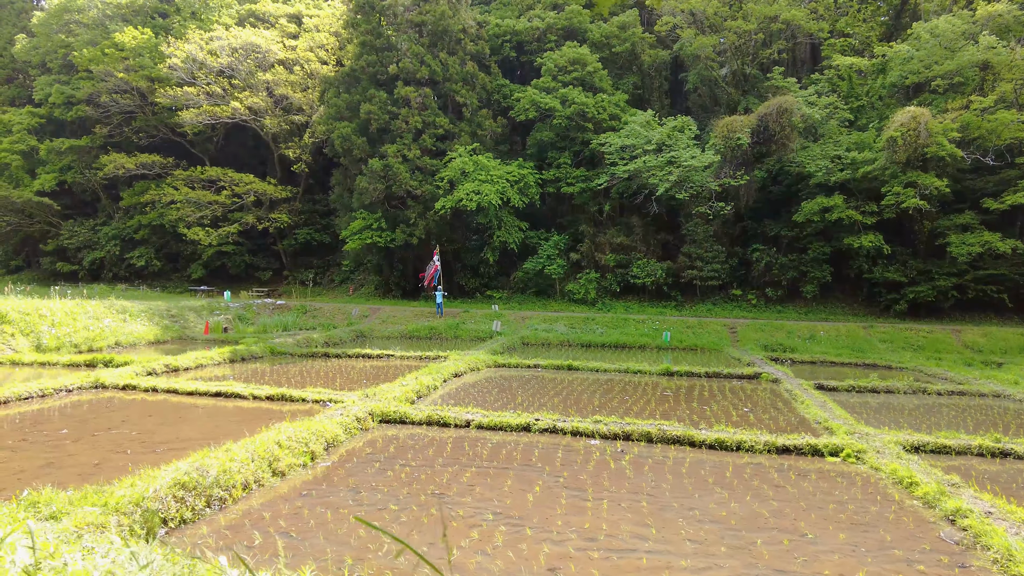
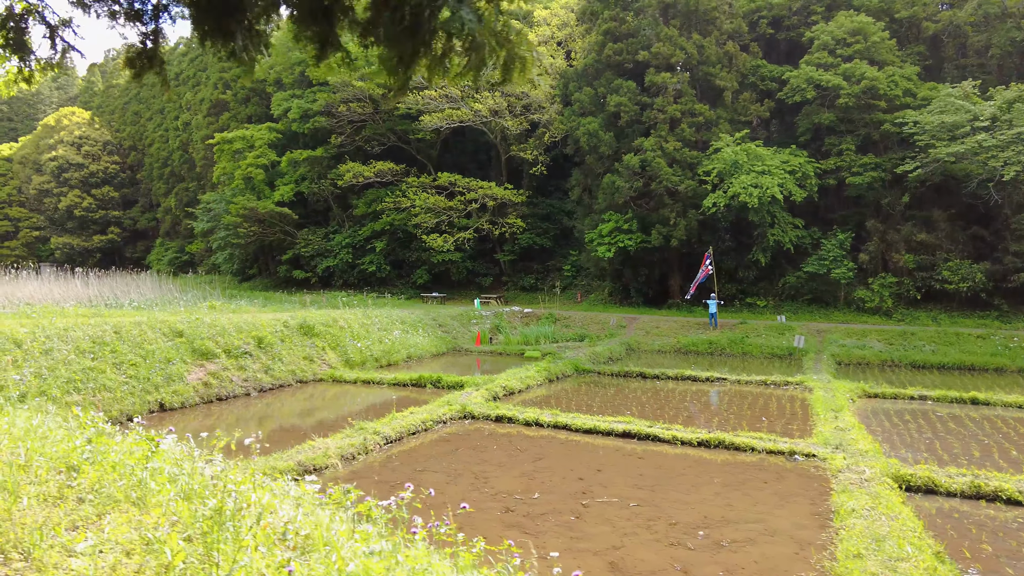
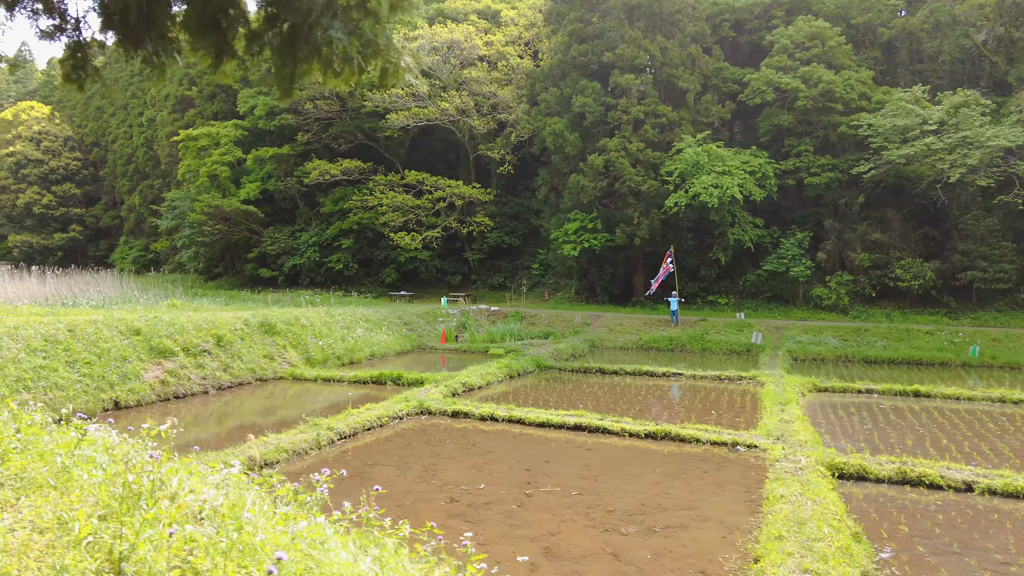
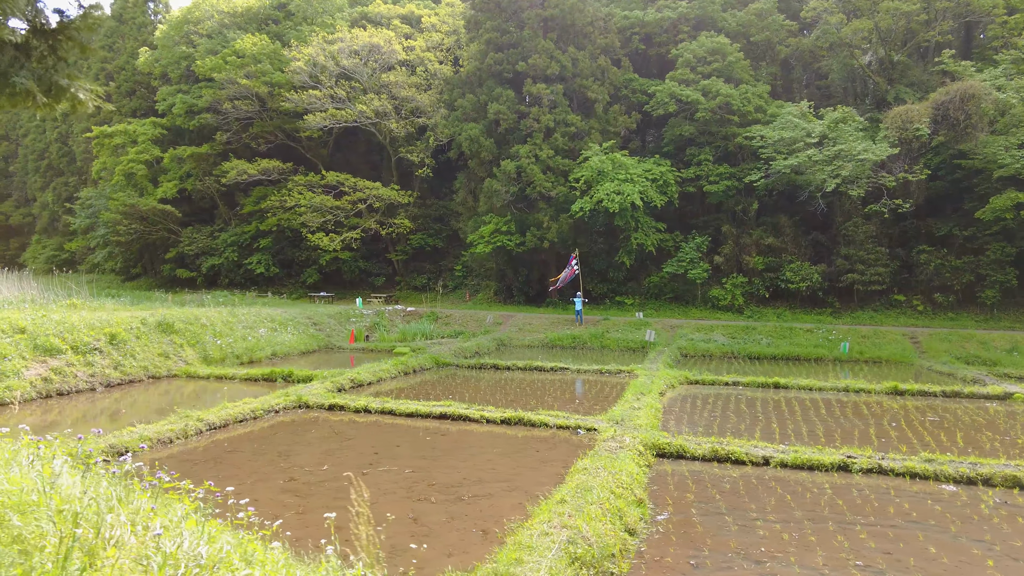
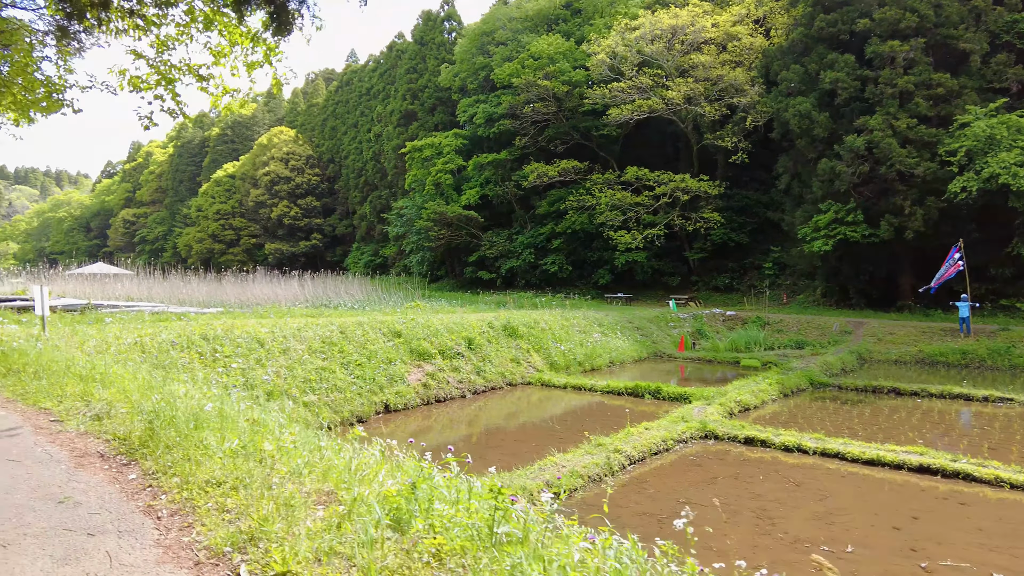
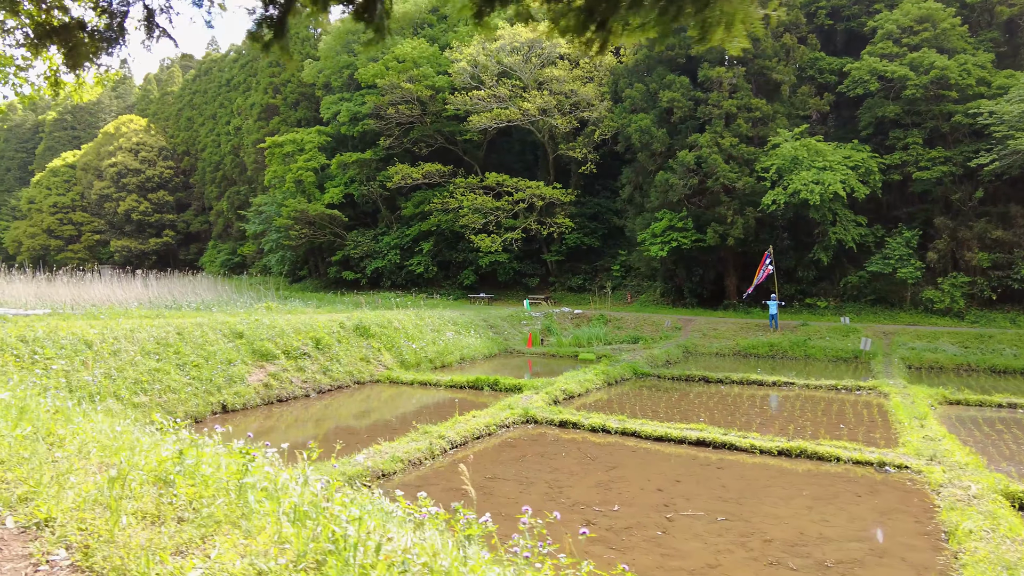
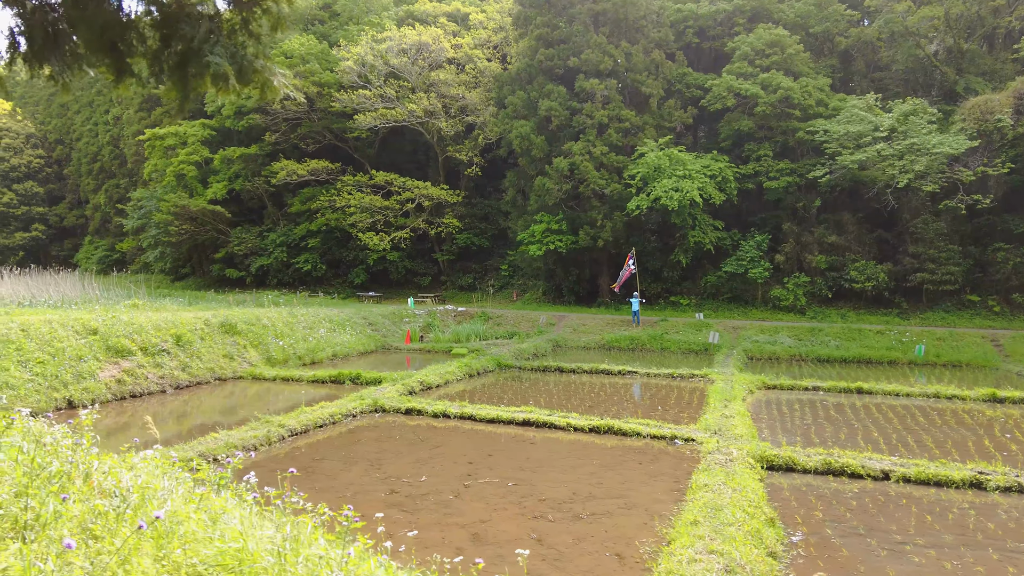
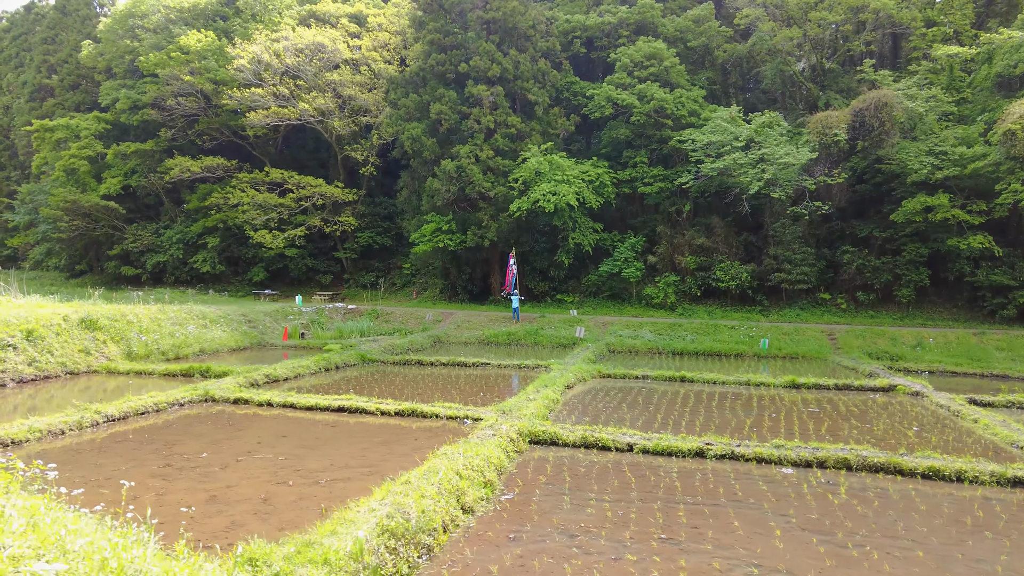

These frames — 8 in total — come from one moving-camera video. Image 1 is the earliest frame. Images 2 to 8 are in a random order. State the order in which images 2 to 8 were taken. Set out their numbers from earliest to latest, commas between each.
8, 4, 7, 3, 2, 6, 5
